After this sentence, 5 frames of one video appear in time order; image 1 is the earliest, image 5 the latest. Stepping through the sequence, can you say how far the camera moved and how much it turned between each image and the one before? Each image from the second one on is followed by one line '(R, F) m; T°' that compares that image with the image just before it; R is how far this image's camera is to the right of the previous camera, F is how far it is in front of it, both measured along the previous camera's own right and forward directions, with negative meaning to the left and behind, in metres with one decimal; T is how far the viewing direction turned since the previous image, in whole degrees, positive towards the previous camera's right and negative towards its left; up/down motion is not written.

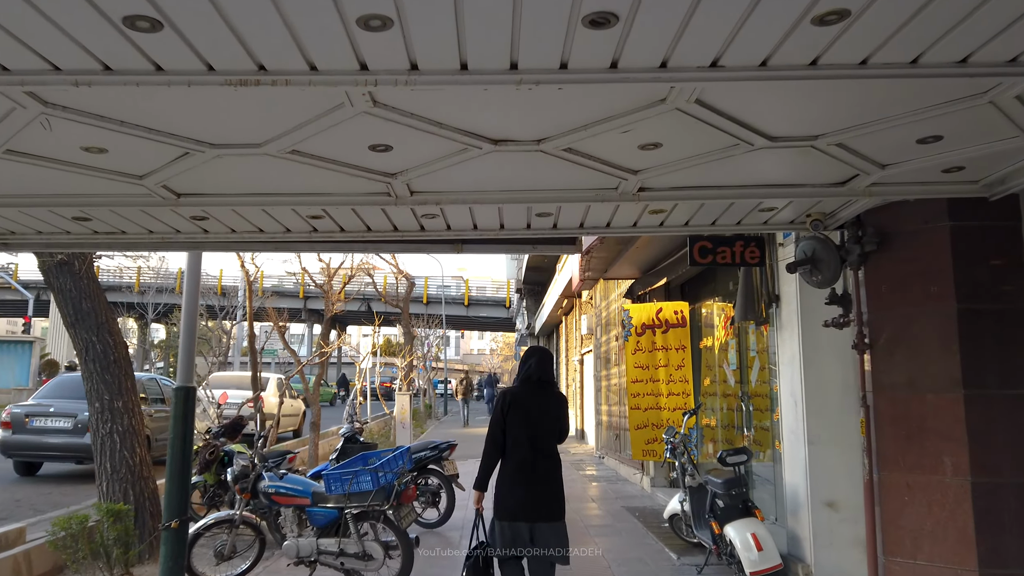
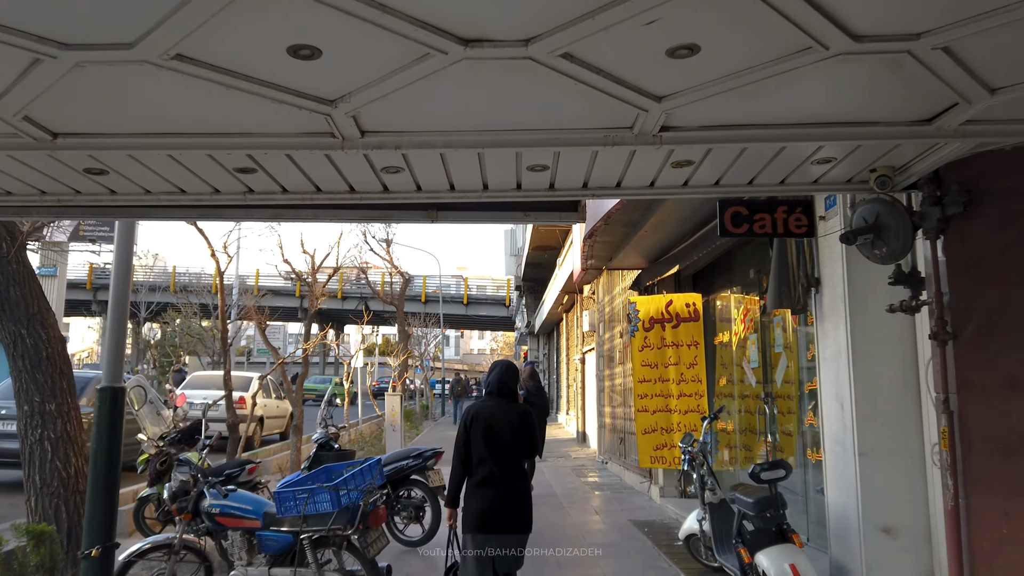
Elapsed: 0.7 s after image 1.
(+0.1, +0.9) m; 0°
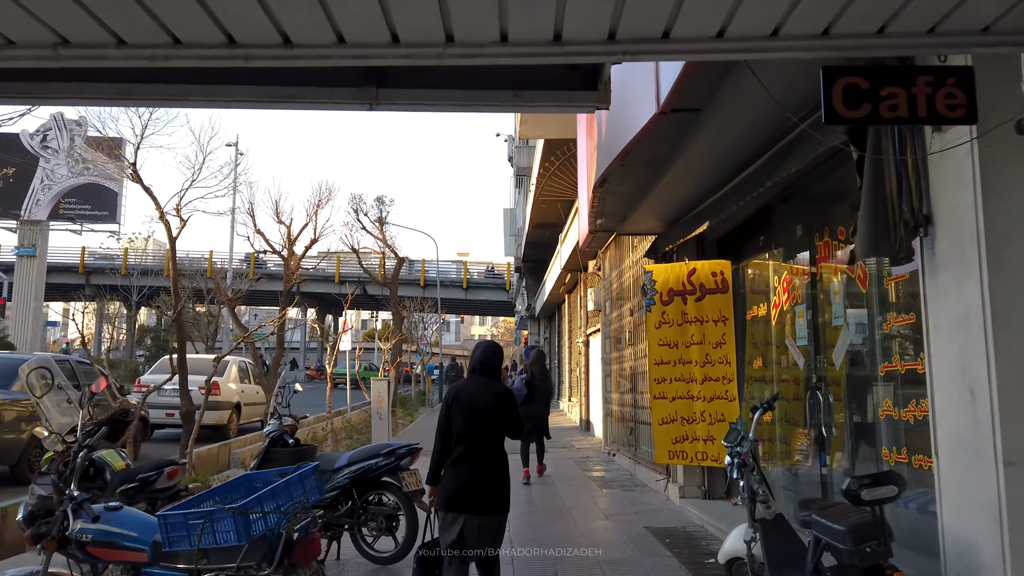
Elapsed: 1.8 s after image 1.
(+0.1, +1.3) m; 0°
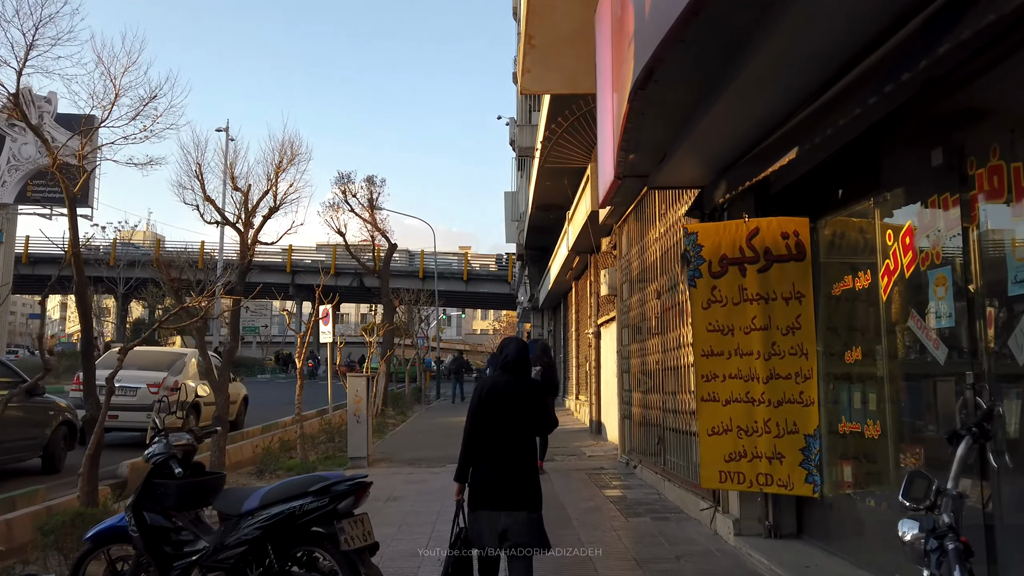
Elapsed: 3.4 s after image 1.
(0.0, +1.9) m; 0°
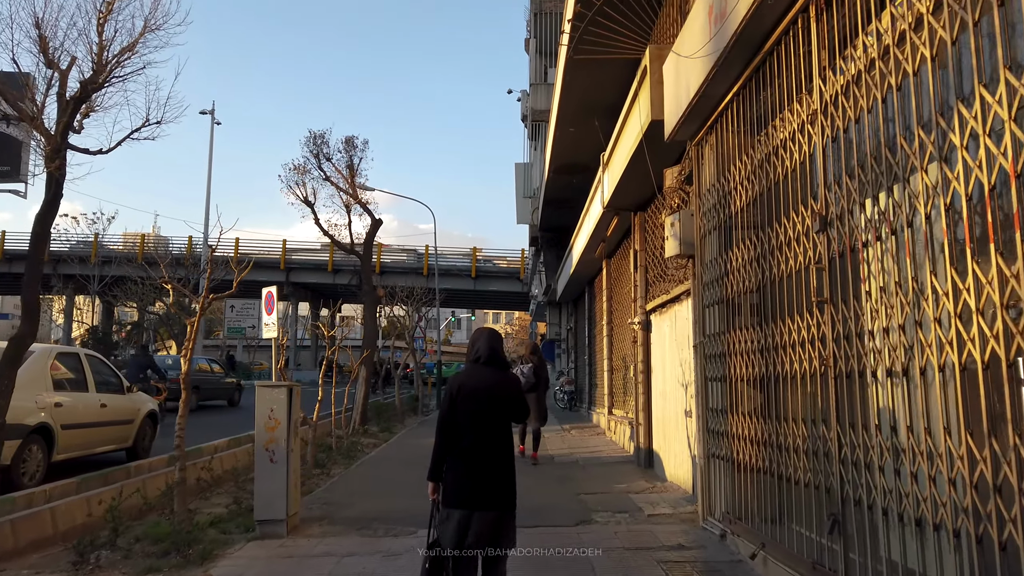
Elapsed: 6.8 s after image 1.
(0.0, +4.3) m; -1°
